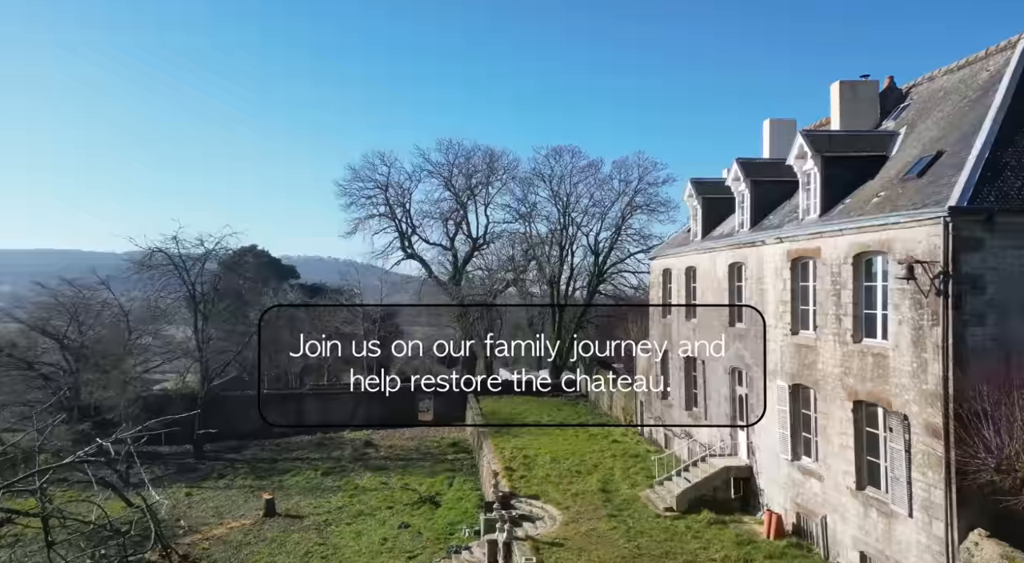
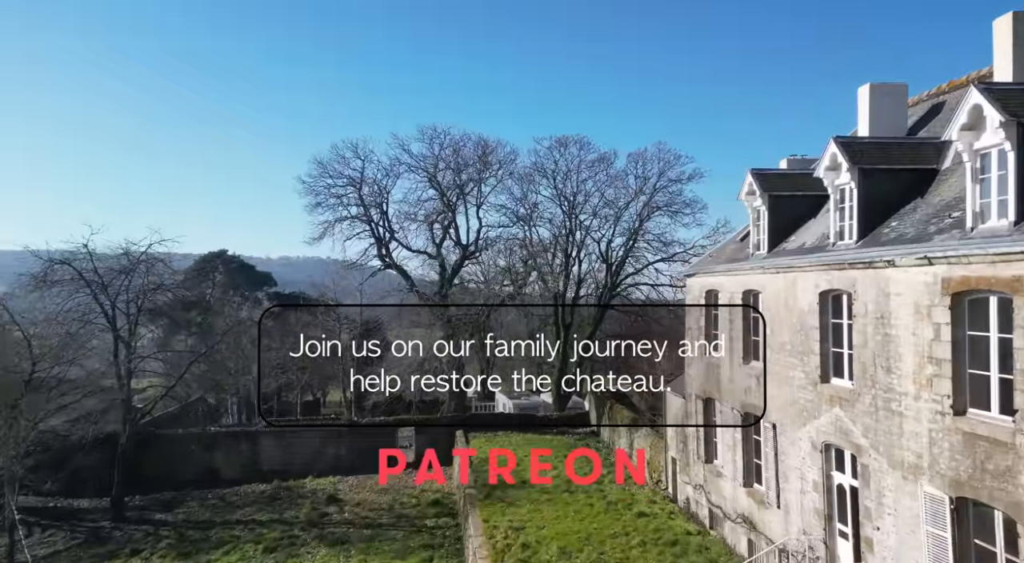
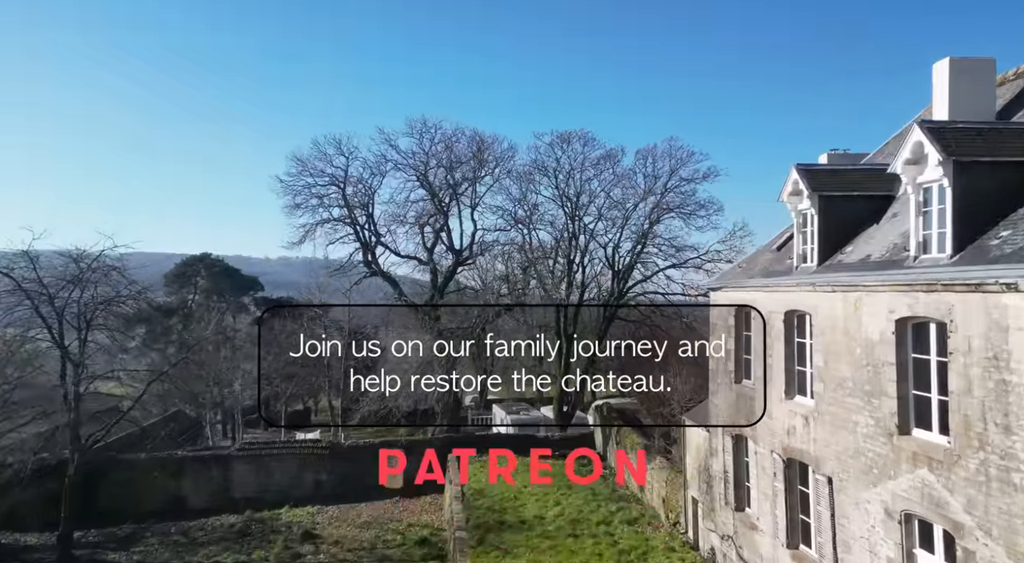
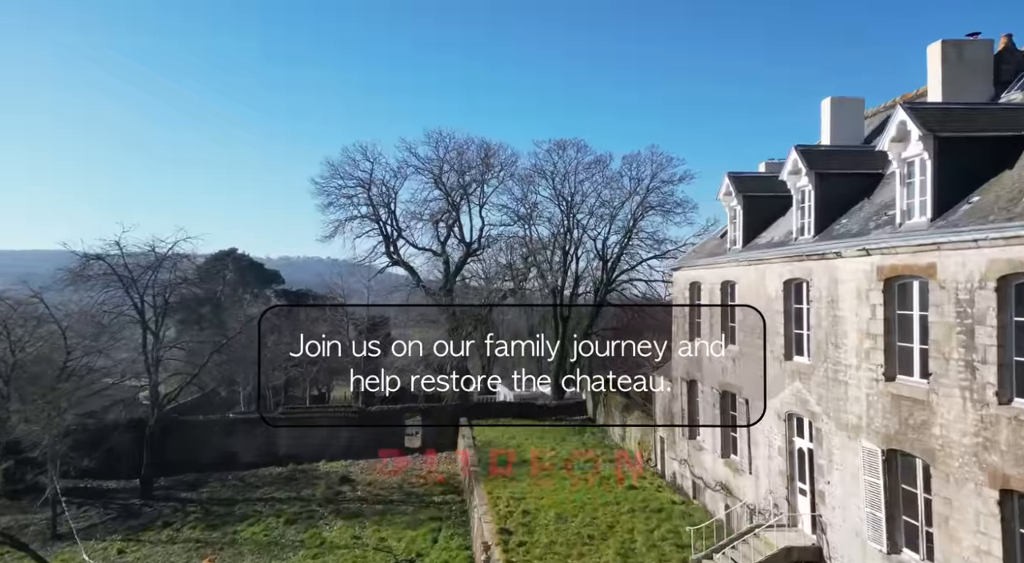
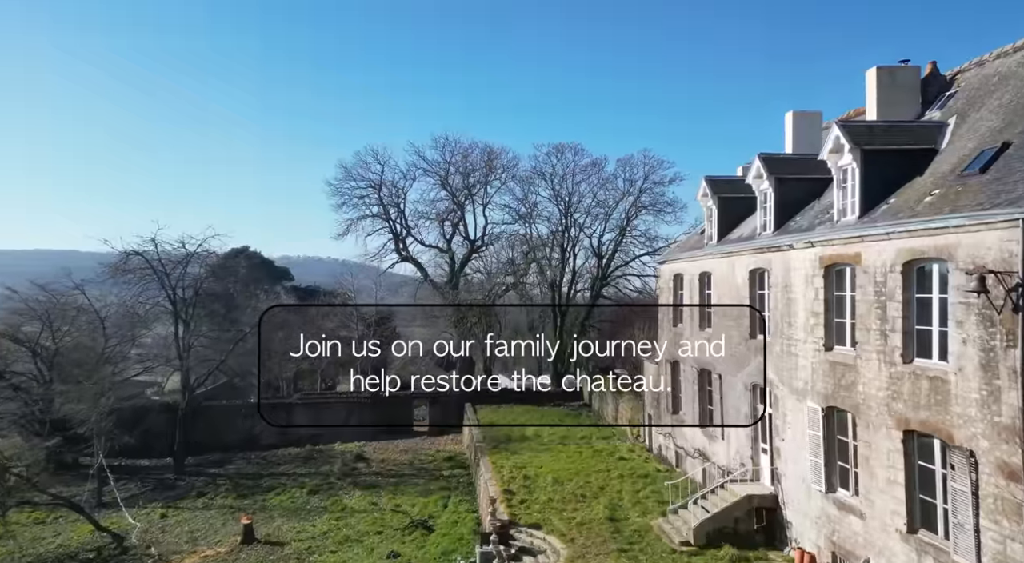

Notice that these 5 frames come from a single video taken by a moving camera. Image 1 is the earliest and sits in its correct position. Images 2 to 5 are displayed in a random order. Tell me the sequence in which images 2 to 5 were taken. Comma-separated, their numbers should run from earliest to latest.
5, 4, 2, 3
